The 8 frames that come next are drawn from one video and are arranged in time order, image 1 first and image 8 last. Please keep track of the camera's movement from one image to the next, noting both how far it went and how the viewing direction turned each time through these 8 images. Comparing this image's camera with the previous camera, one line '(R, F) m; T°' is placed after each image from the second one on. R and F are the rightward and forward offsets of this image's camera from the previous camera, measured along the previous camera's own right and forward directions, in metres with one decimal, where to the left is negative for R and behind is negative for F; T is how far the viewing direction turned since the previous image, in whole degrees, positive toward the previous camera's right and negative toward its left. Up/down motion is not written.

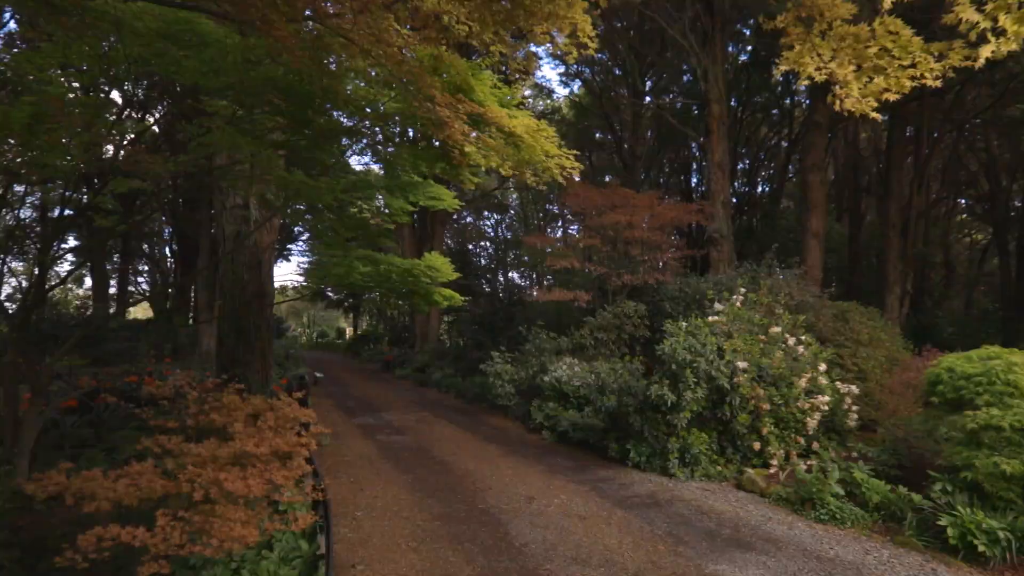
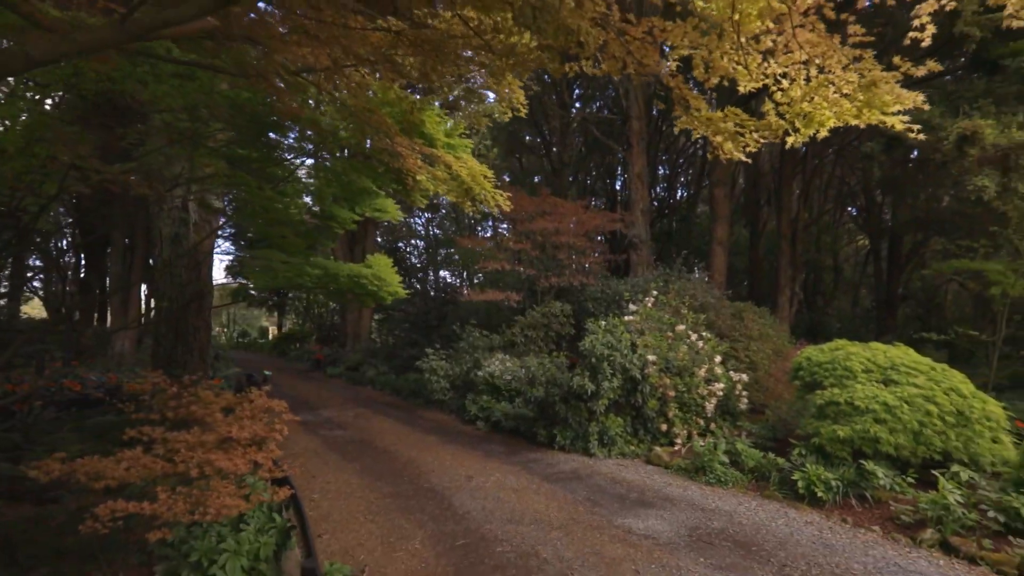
(-0.1, -0.8) m; +7°
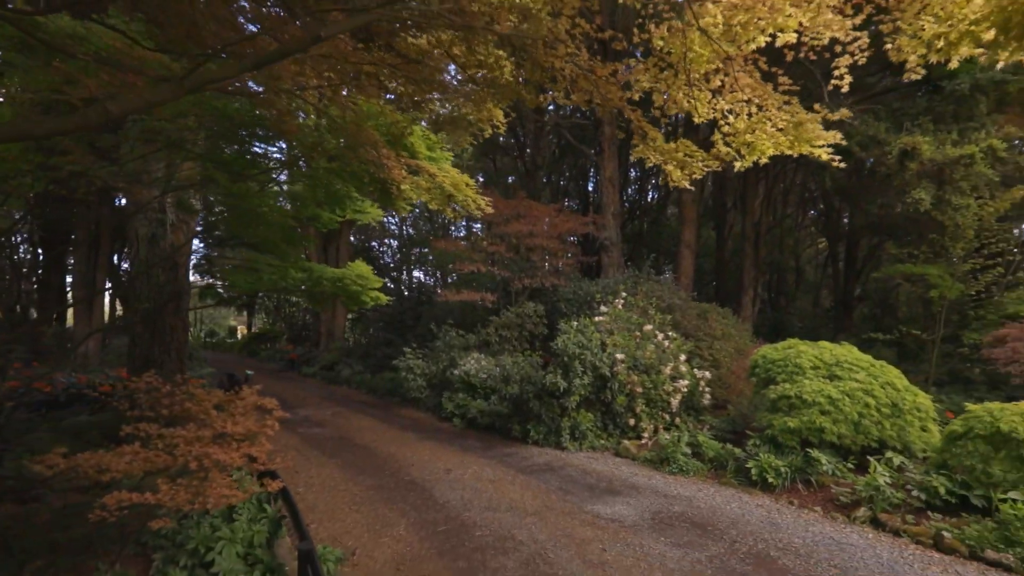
(0.0, -0.4) m; +3°
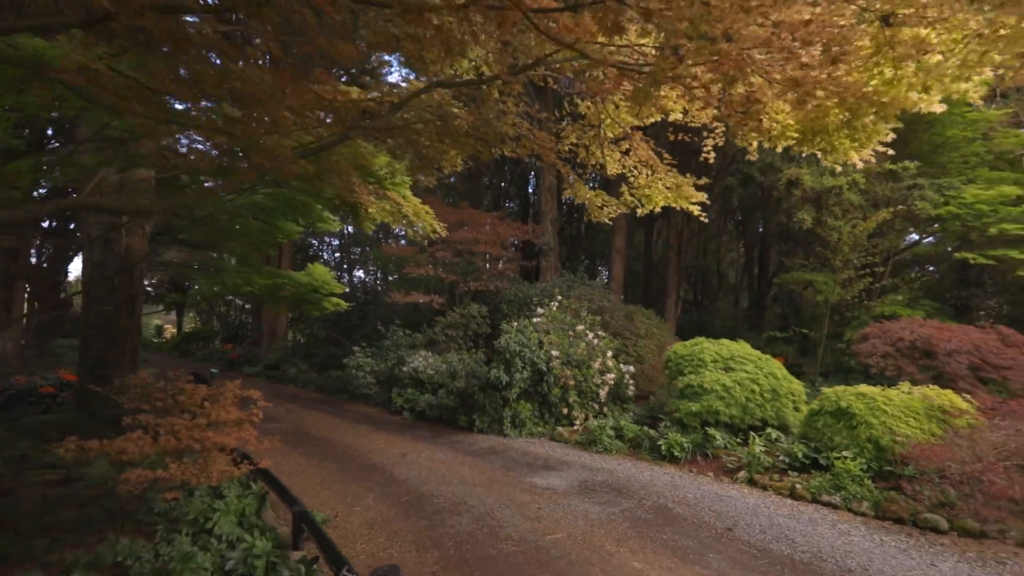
(-0.1, -1.0) m; +6°
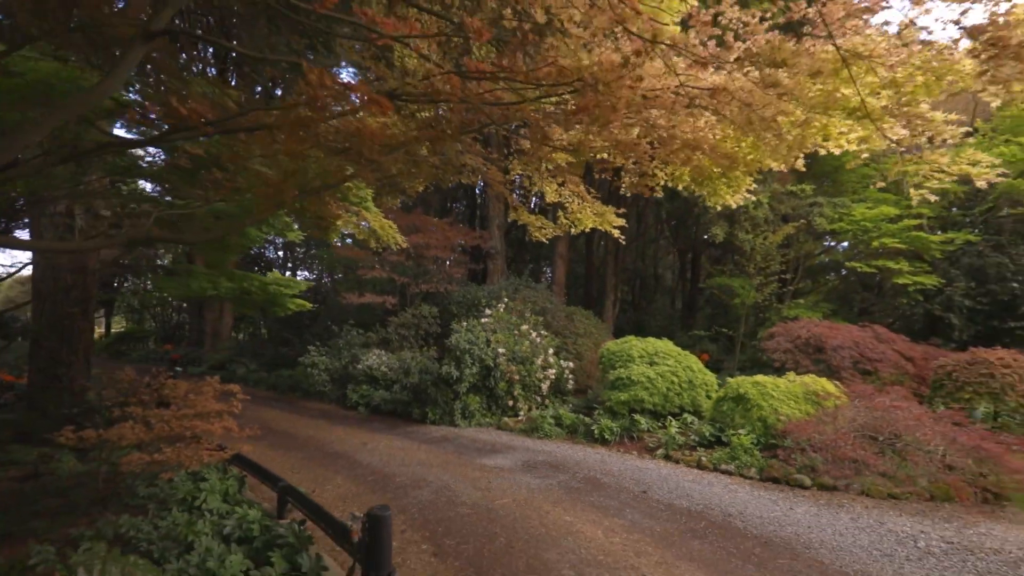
(-0.1, -0.9) m; +6°
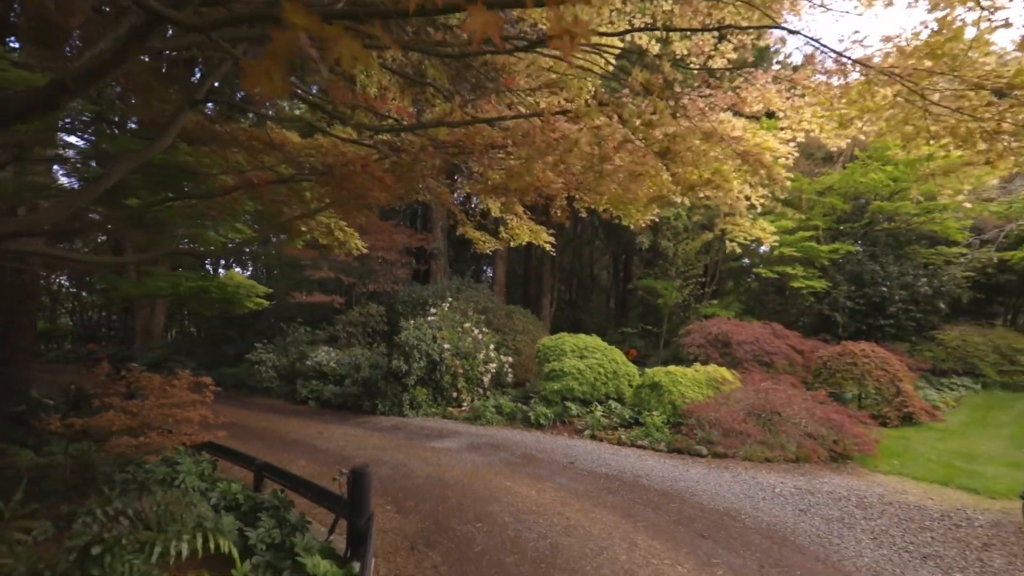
(-0.1, -0.9) m; +6°
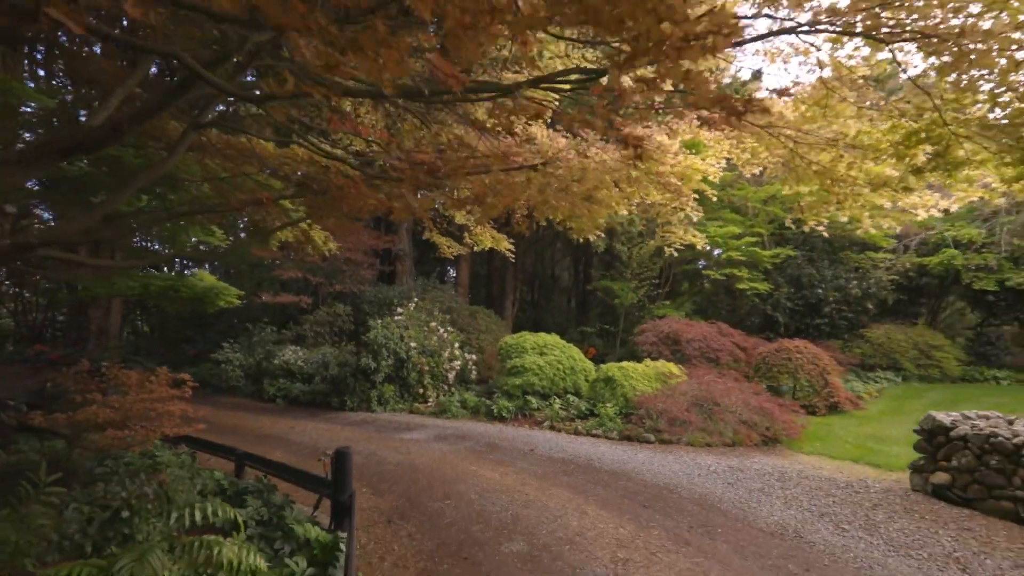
(0.0, -0.6) m; +4°
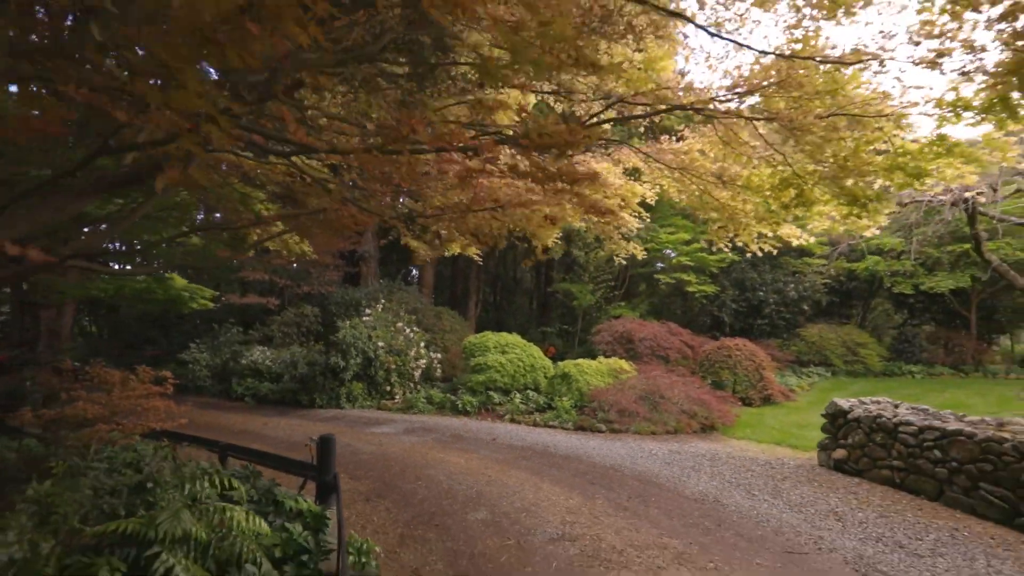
(0.0, -0.7) m; +4°
